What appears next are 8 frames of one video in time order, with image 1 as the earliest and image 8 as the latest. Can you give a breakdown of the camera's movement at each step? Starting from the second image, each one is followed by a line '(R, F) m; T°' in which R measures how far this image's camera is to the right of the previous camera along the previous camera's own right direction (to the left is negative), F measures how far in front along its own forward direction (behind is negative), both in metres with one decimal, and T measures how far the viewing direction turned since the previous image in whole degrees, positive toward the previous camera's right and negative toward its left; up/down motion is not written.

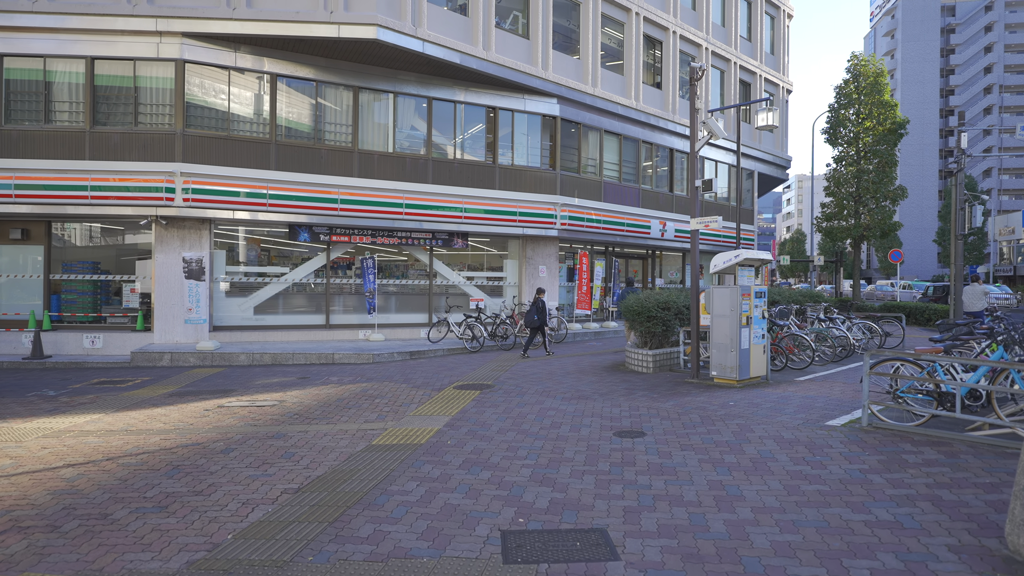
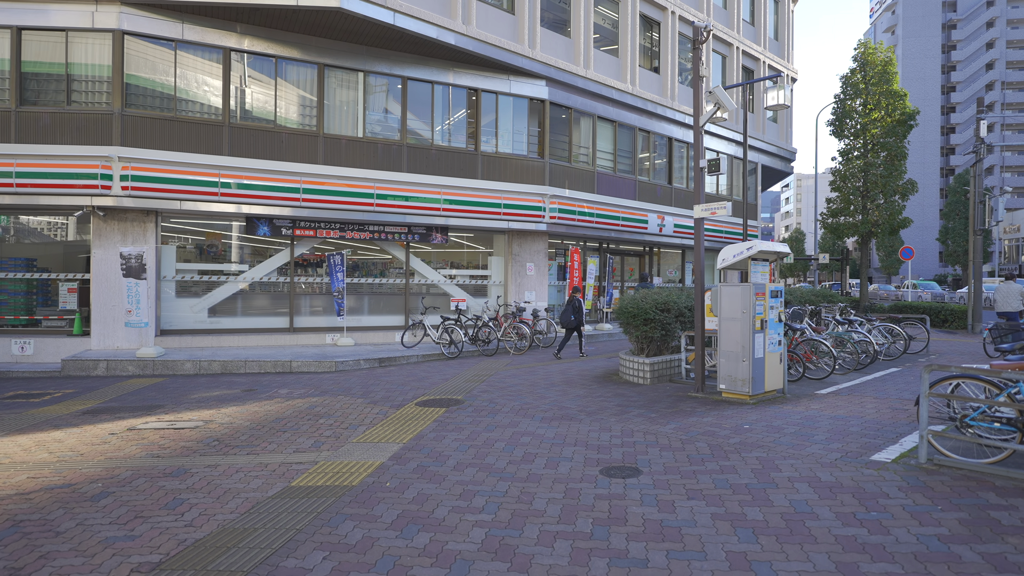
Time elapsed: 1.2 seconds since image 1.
(+0.3, +1.4) m; 0°
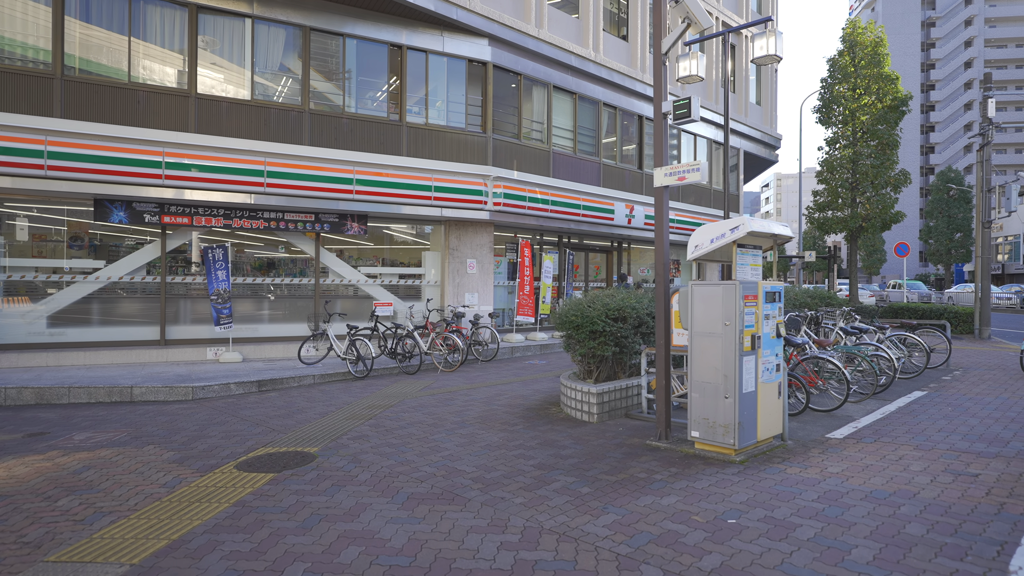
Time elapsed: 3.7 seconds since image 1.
(+1.0, +2.7) m; +2°
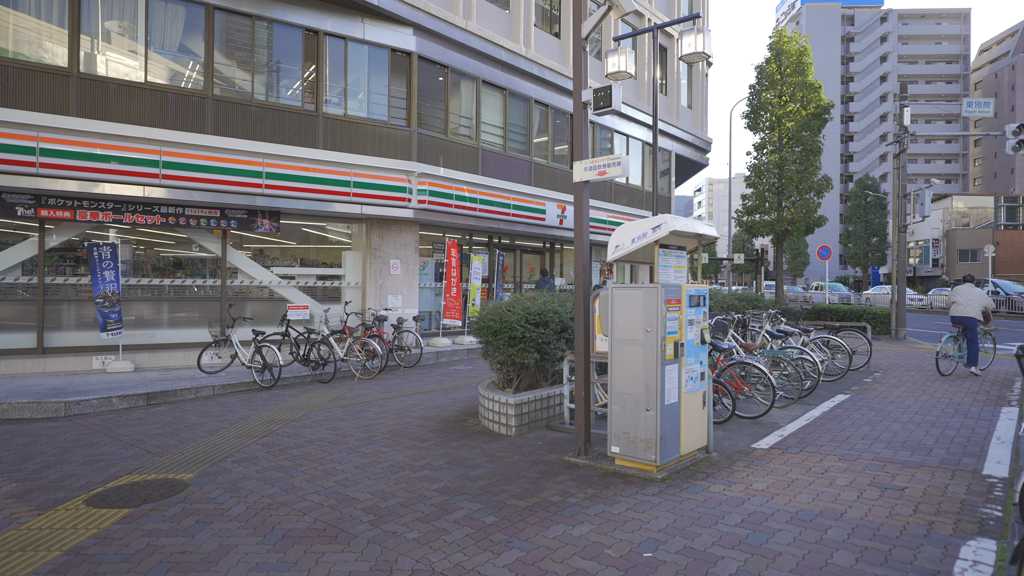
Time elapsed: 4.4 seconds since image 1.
(+0.3, +0.5) m; +5°
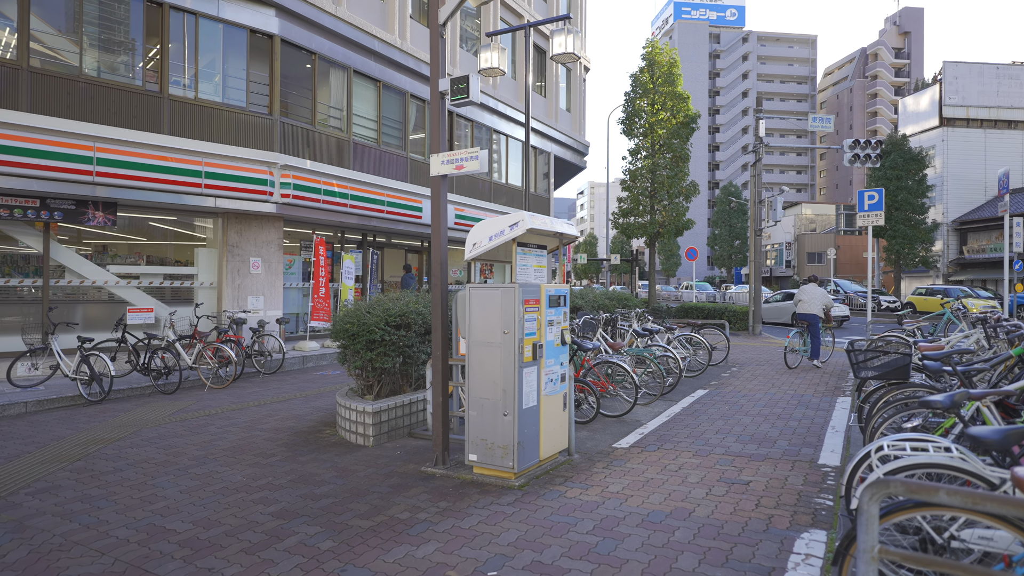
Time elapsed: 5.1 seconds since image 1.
(+0.3, +0.3) m; +10°
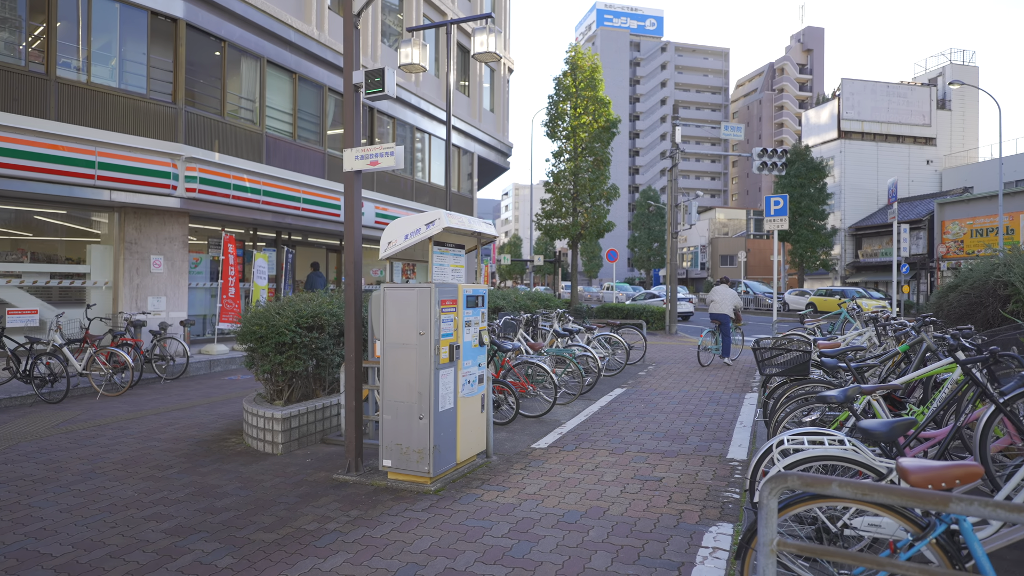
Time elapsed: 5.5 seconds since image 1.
(+0.1, +0.1) m; +7°
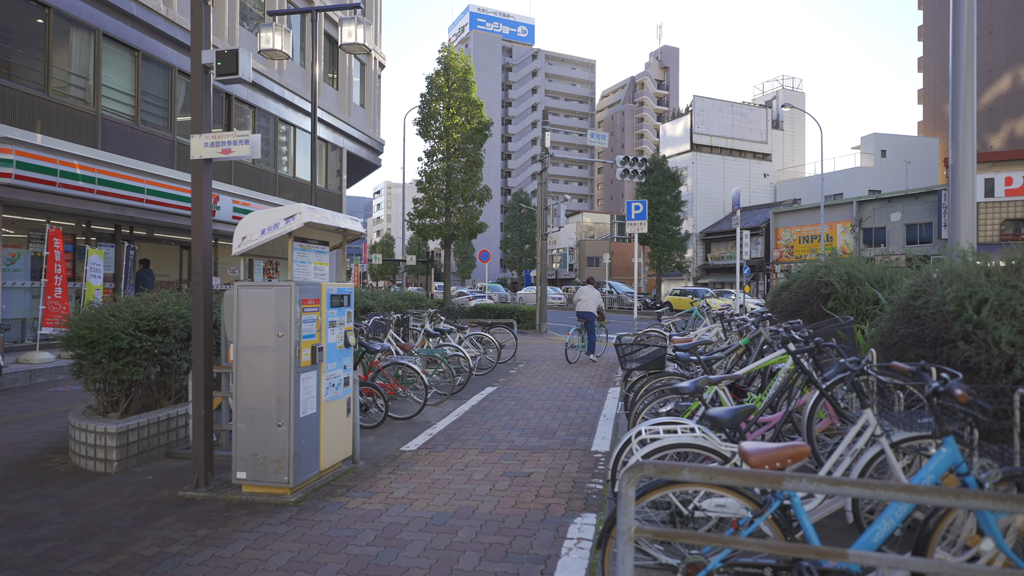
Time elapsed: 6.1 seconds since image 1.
(0.0, +0.1) m; +12°
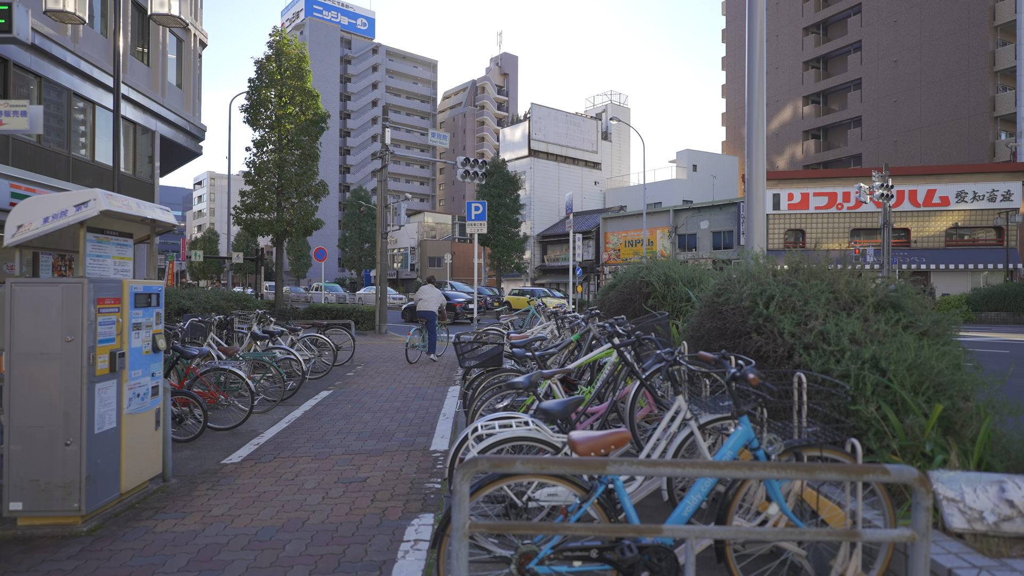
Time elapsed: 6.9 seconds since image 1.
(0.0, 0.0) m; +15°
